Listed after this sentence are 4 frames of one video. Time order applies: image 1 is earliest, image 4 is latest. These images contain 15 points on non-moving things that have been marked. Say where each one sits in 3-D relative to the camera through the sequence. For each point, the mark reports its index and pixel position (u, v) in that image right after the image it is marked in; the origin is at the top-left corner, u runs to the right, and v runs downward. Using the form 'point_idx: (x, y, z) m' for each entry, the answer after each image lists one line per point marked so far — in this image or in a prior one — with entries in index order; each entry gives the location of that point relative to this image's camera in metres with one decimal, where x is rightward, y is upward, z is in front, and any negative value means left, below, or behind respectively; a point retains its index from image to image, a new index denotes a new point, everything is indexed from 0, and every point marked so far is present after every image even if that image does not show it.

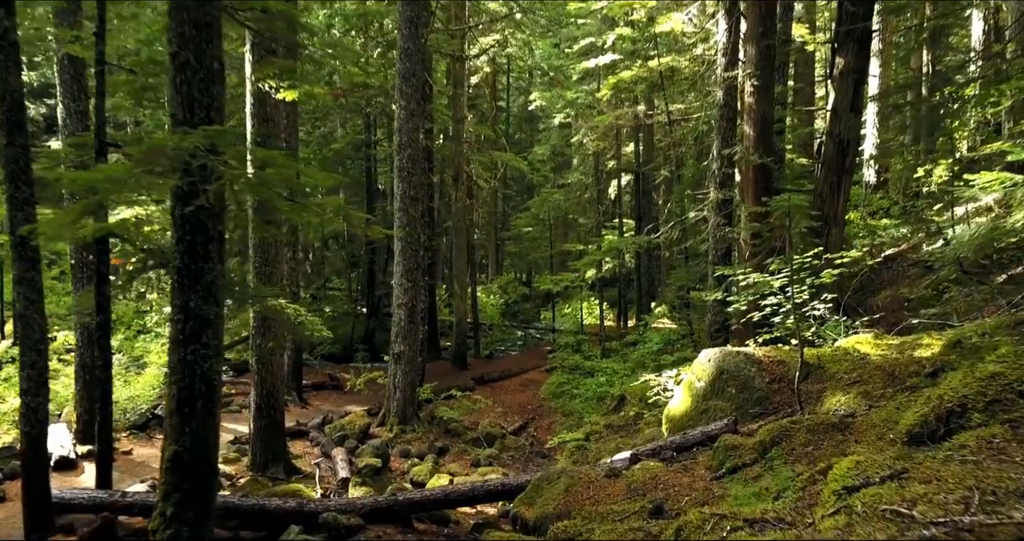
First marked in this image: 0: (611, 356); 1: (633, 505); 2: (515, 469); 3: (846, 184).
0: (+2.2, -1.9, +16.5) m
1: (+0.7, -1.4, +4.5) m
2: (0.0, -2.9, +10.5) m
3: (+4.2, +1.1, +9.2) m
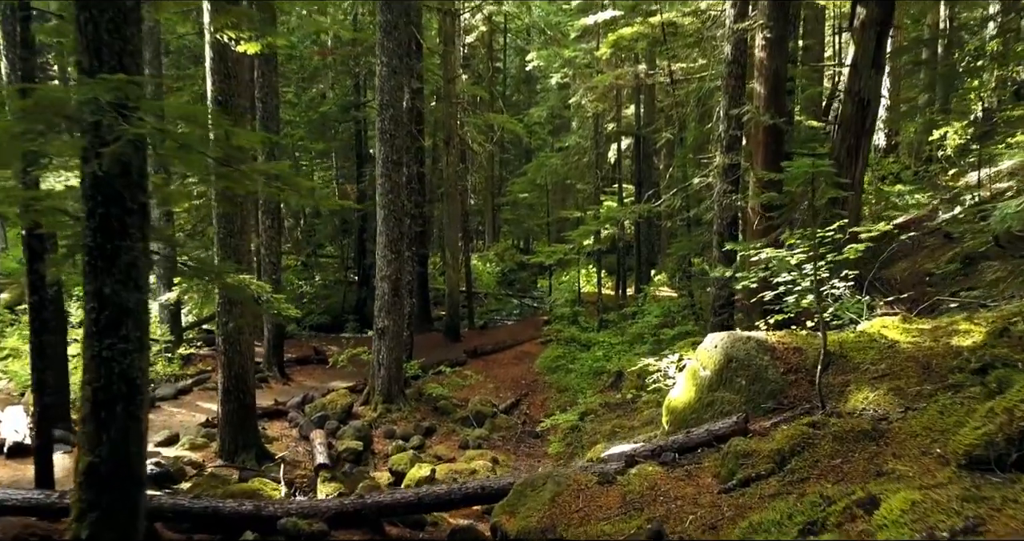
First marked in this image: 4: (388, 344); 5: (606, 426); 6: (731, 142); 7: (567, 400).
0: (+2.1, -1.2, +15.8) m
1: (+0.6, -1.3, +3.8) m
2: (-0.1, -2.5, +10.0) m
3: (+4.1, +1.4, +8.4) m
4: (-1.9, -1.1, +11.1) m
5: (+1.2, -2.0, +9.5) m
6: (+2.8, +1.6, +9.3) m
7: (+0.9, -2.1, +11.9) m
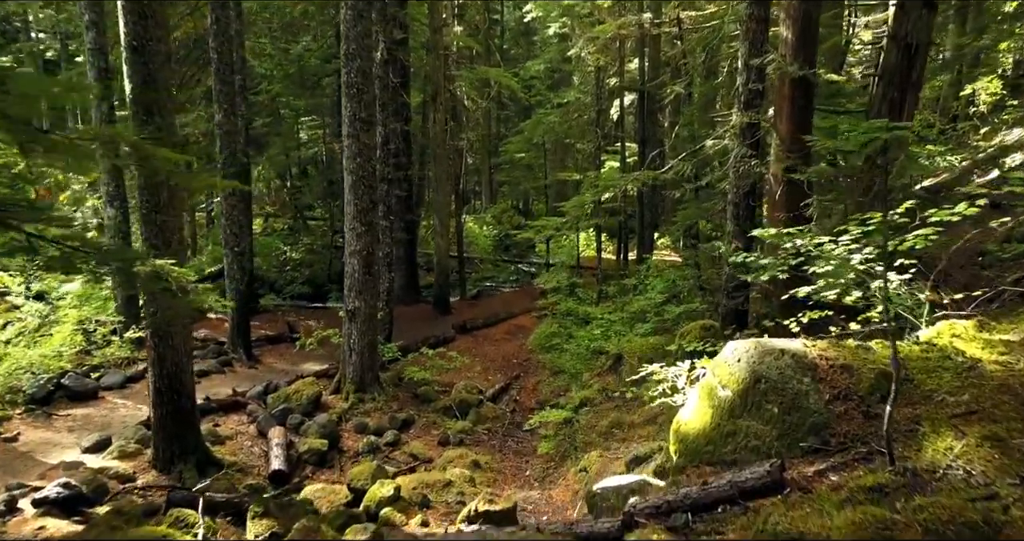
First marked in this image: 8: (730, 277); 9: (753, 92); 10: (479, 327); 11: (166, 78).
0: (+1.9, -0.6, +14.6) m
1: (+0.4, -1.4, +2.7) m
2: (-0.3, -2.2, +8.9) m
3: (+3.9, +1.6, +7.1) m
4: (-2.1, -0.8, +9.9) m
5: (+1.0, -1.7, +8.3) m
6: (+2.6, +1.9, +7.9) m
7: (+0.7, -1.7, +10.7) m
8: (+2.4, 0.0, +7.8) m
9: (+2.6, +2.0, +8.1) m
10: (-0.7, -1.2, +14.8) m
11: (-3.1, +1.7, +6.6) m
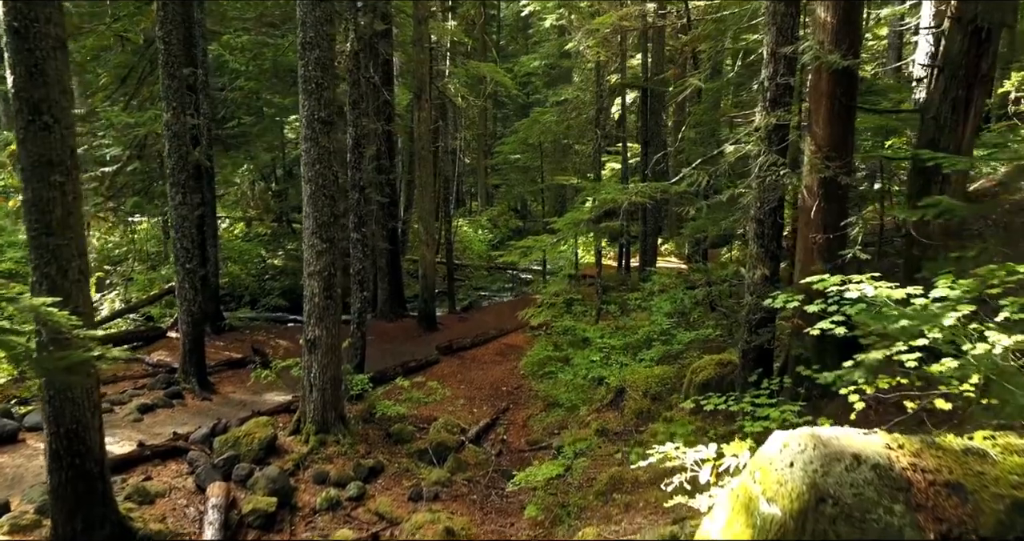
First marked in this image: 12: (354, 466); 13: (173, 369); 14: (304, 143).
0: (+1.8, -0.9, +13.3) m
1: (+0.2, -1.7, +1.4) m
2: (-0.4, -2.4, +7.6) m
3: (+3.7, +1.3, +5.8) m
4: (-2.2, -1.0, +8.7) m
5: (+0.8, -2.0, +7.1) m
6: (+2.4, +1.6, +6.6) m
7: (+0.5, -2.0, +9.5) m
8: (+2.2, -0.3, +6.5) m
9: (+2.4, +1.7, +6.8) m
10: (-0.8, -1.4, +13.5) m
11: (-3.3, +1.5, +5.3) m
12: (-1.7, -2.1, +8.0) m
13: (-5.0, -1.4, +10.9) m
14: (-2.3, +1.4, +8.1) m
